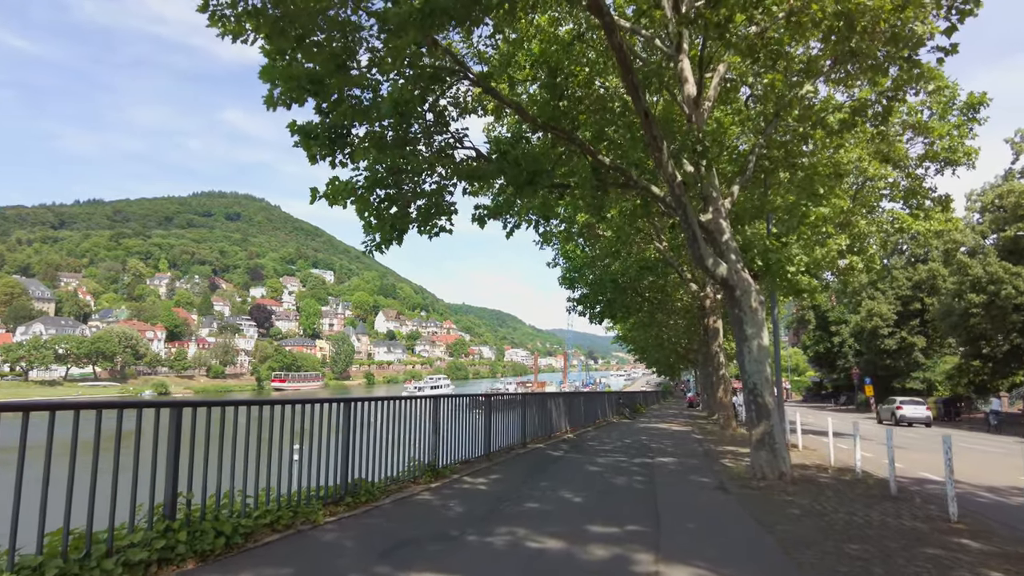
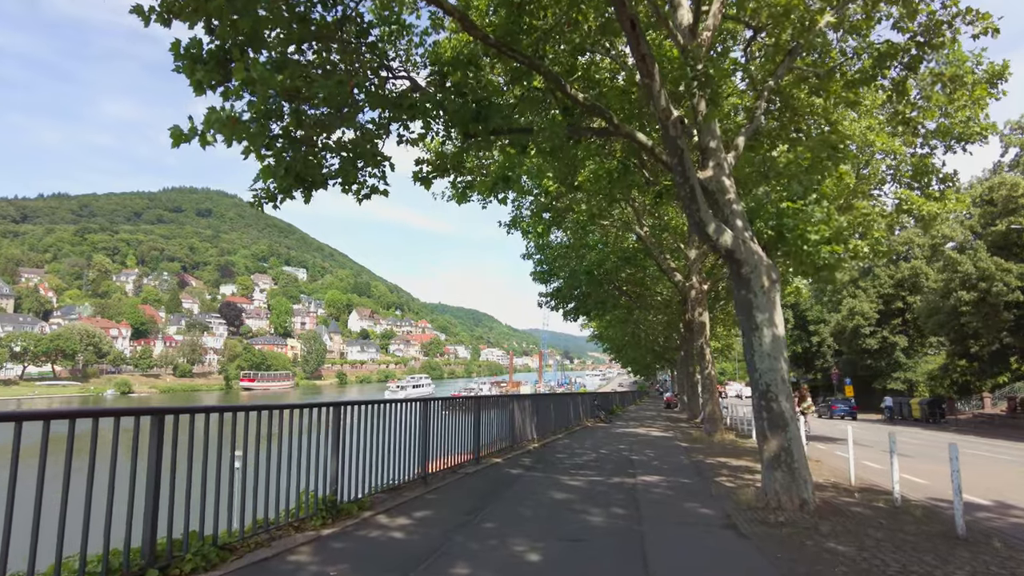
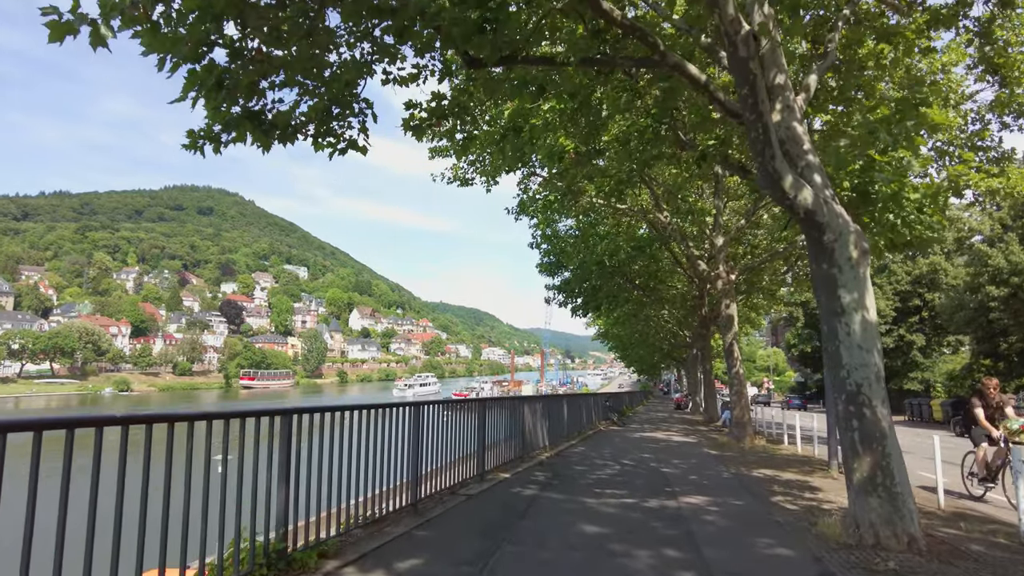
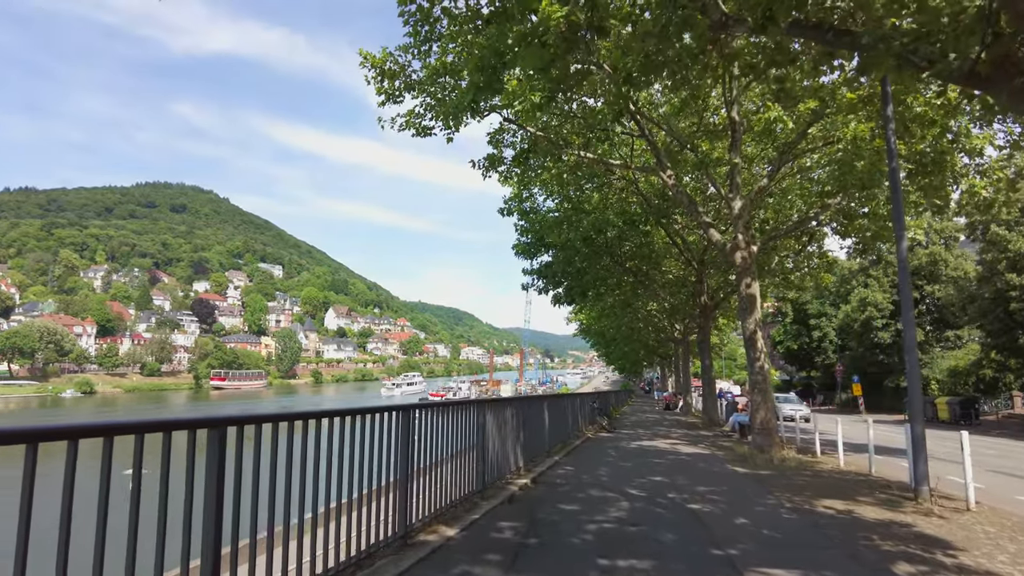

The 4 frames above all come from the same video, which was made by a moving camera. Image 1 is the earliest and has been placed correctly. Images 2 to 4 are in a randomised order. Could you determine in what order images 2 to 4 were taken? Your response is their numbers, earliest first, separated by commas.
2, 3, 4
